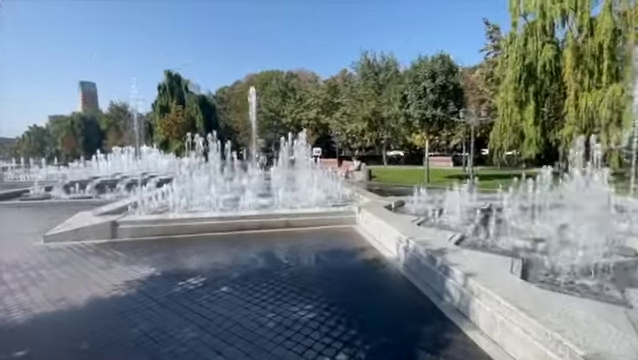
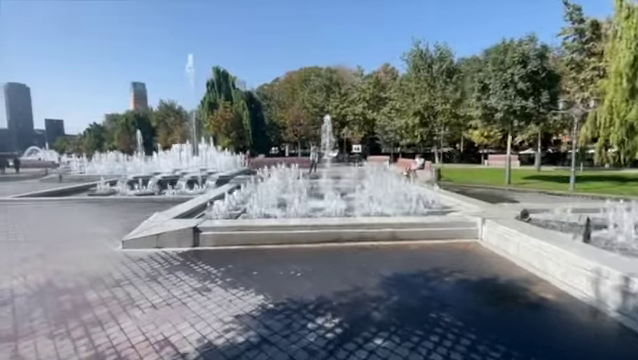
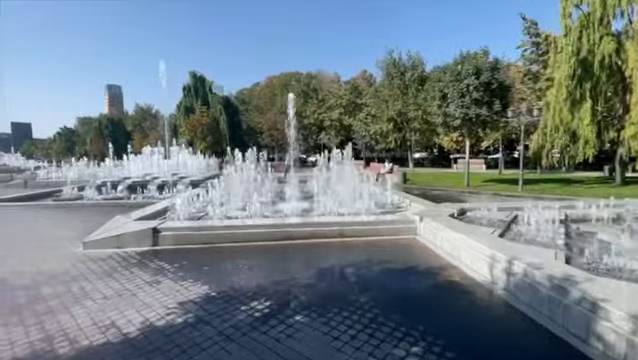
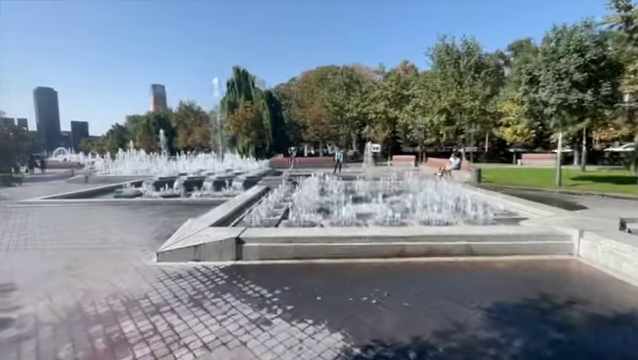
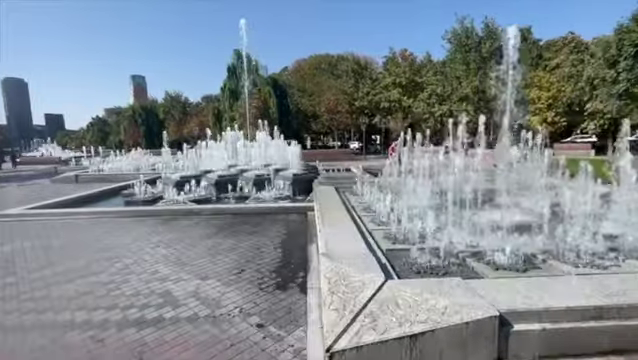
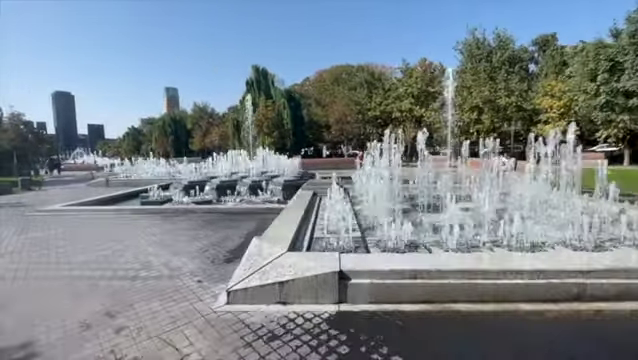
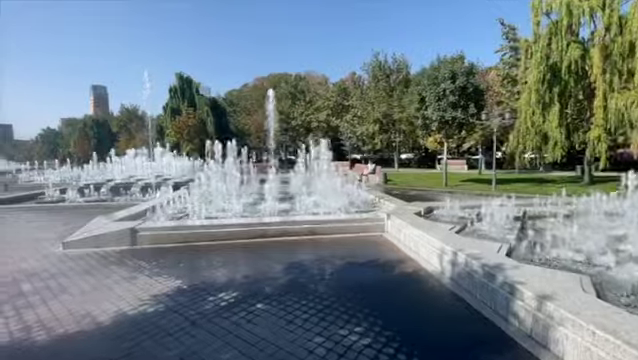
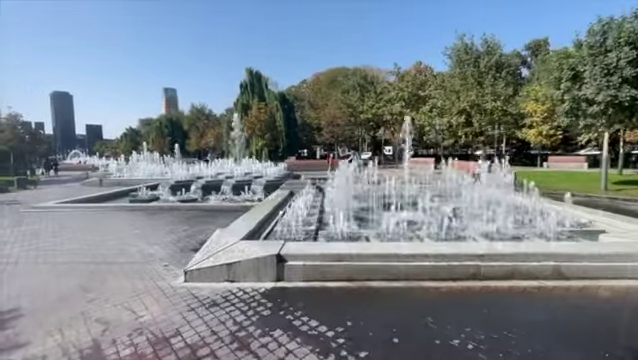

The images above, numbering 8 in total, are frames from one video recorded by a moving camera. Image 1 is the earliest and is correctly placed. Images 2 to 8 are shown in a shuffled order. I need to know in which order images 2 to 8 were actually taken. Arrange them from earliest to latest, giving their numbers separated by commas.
7, 3, 2, 4, 8, 6, 5
